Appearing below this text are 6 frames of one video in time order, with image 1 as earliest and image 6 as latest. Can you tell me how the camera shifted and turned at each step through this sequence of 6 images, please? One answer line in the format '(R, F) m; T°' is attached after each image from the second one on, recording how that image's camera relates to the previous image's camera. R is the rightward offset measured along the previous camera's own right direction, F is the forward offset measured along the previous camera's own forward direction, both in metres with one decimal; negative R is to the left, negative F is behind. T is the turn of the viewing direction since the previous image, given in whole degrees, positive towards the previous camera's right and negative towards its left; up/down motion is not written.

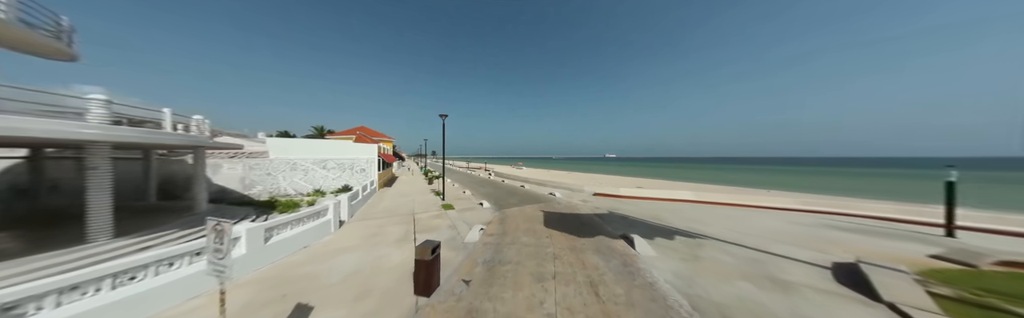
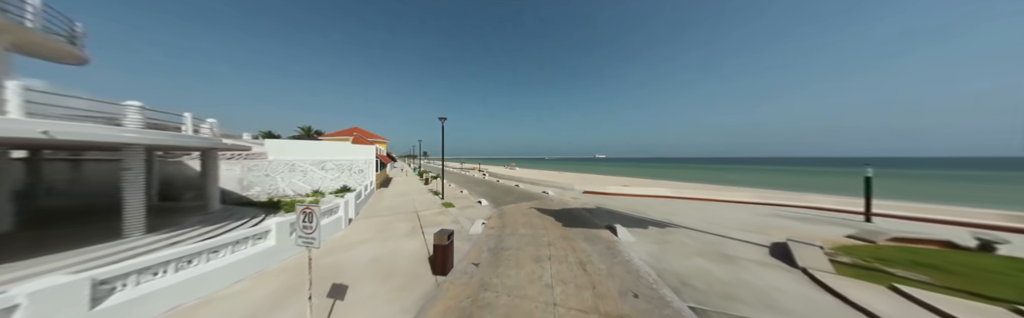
(-0.3, -0.9) m; +2°
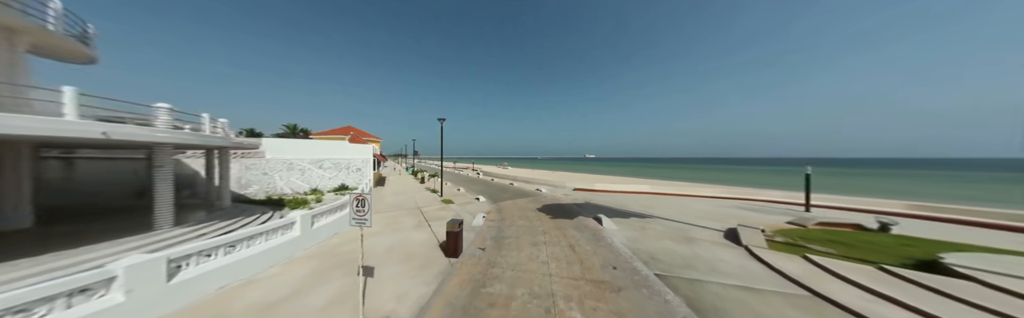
(-0.4, -1.0) m; +3°
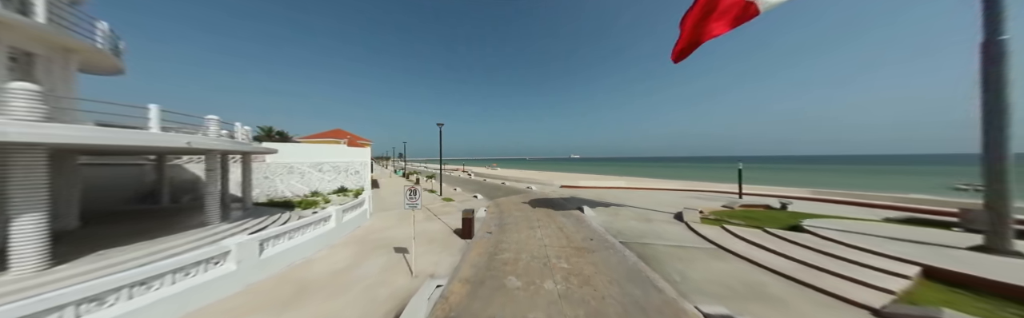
(-0.6, -1.7) m; +4°
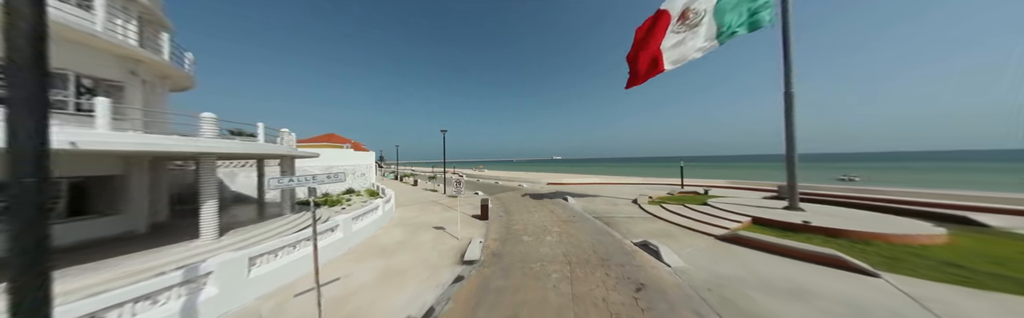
(-1.3, -2.9) m; +5°
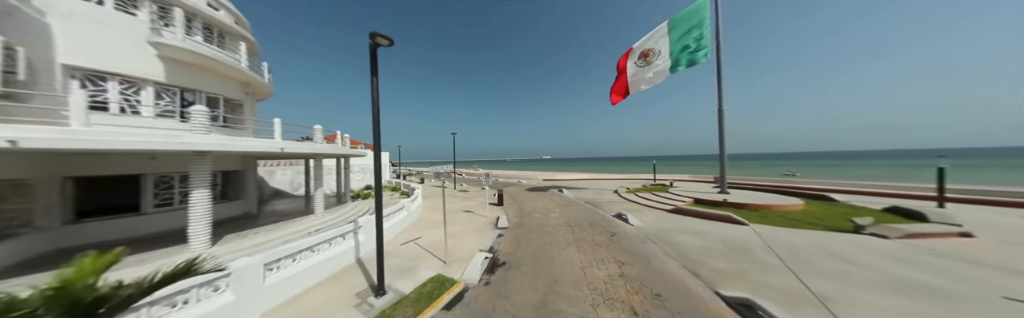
(-1.5, -2.9) m; +3°
